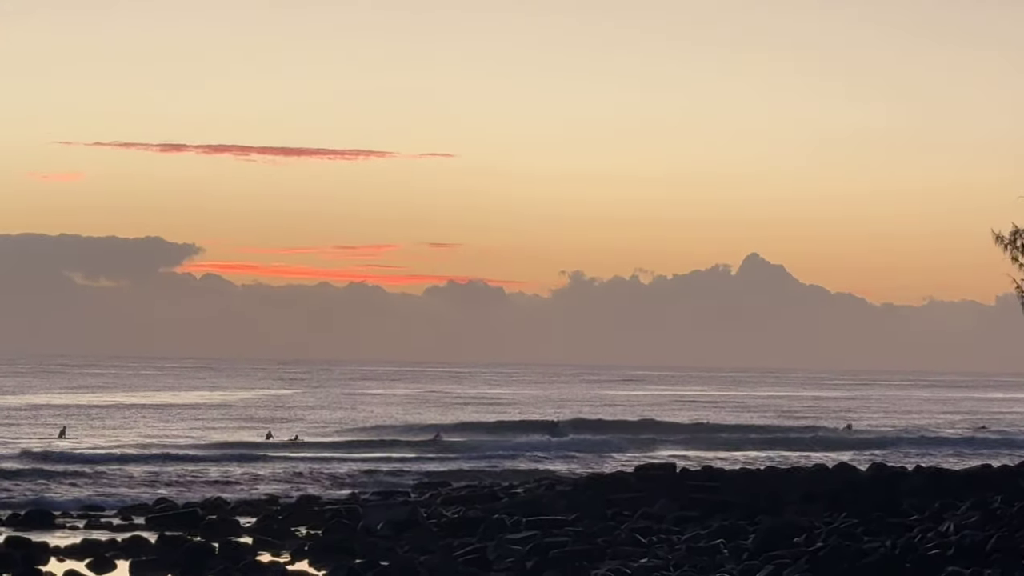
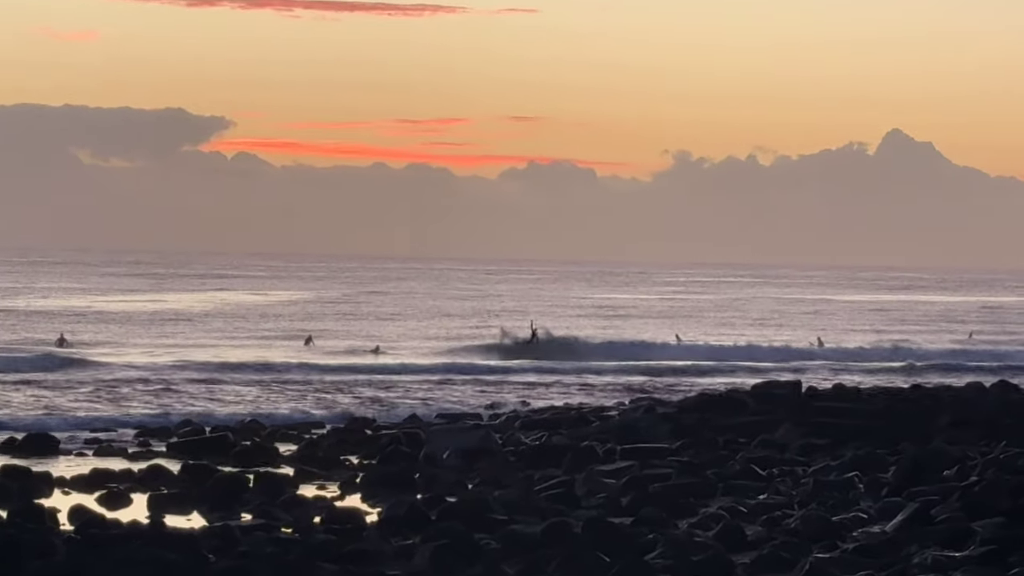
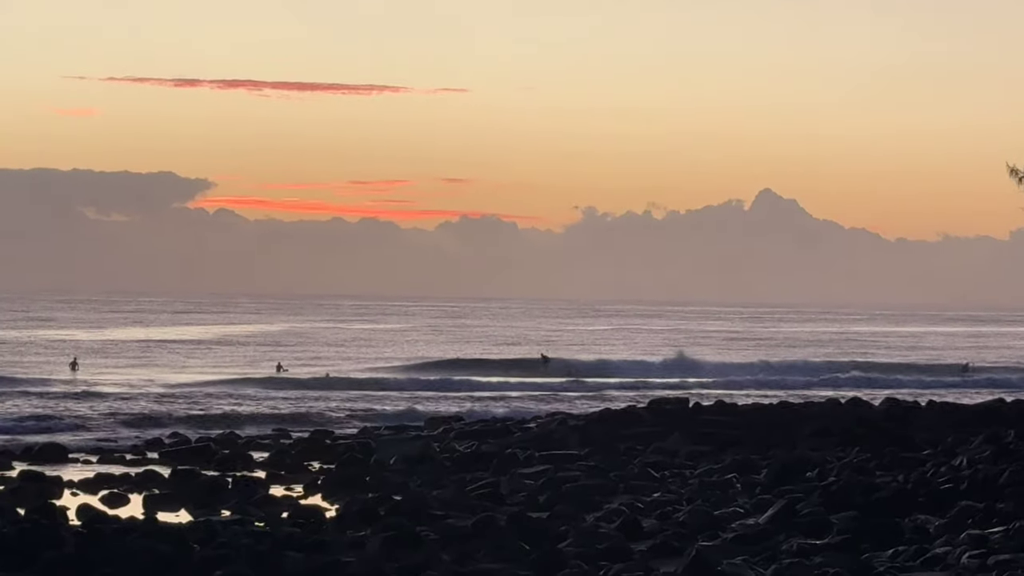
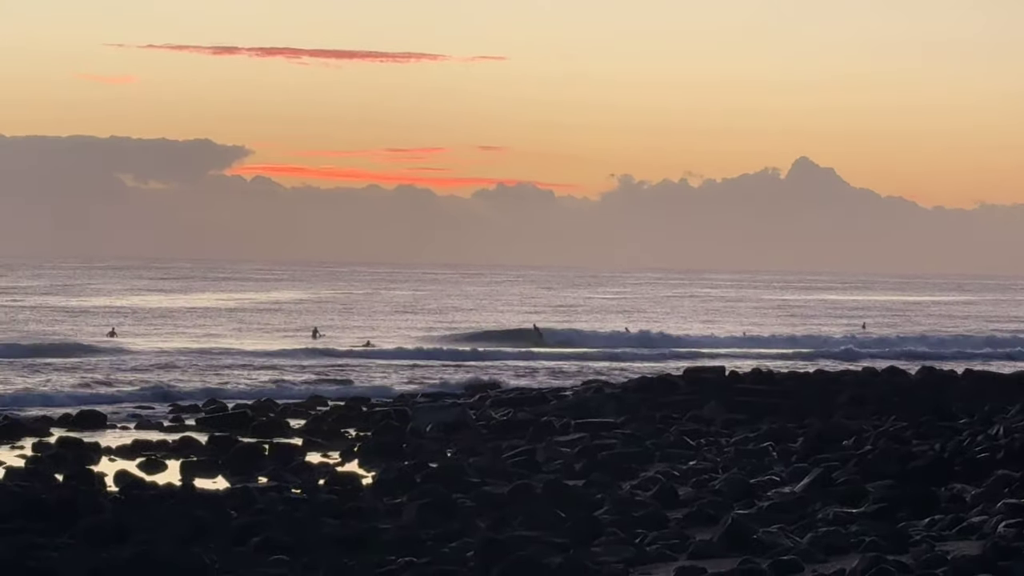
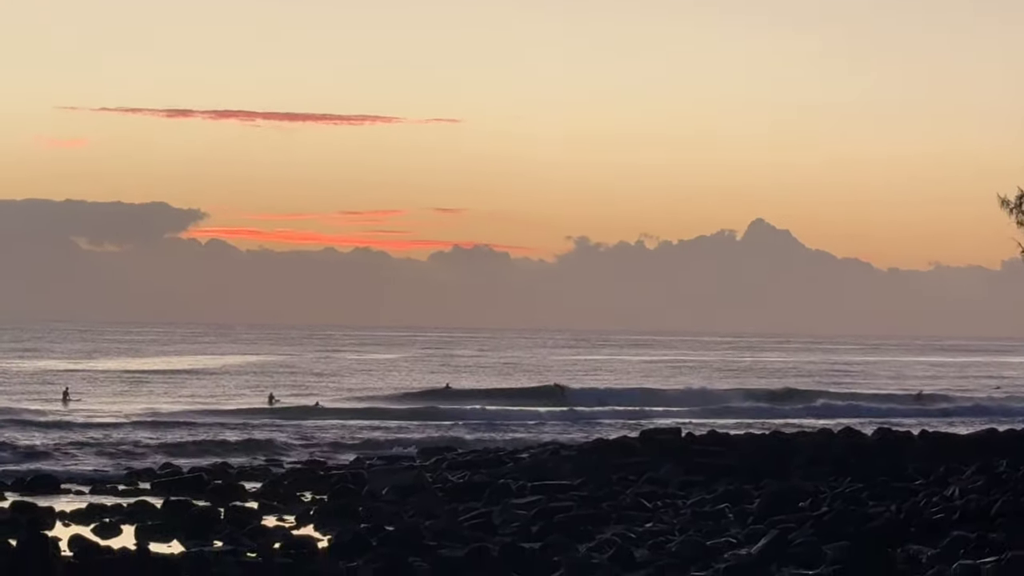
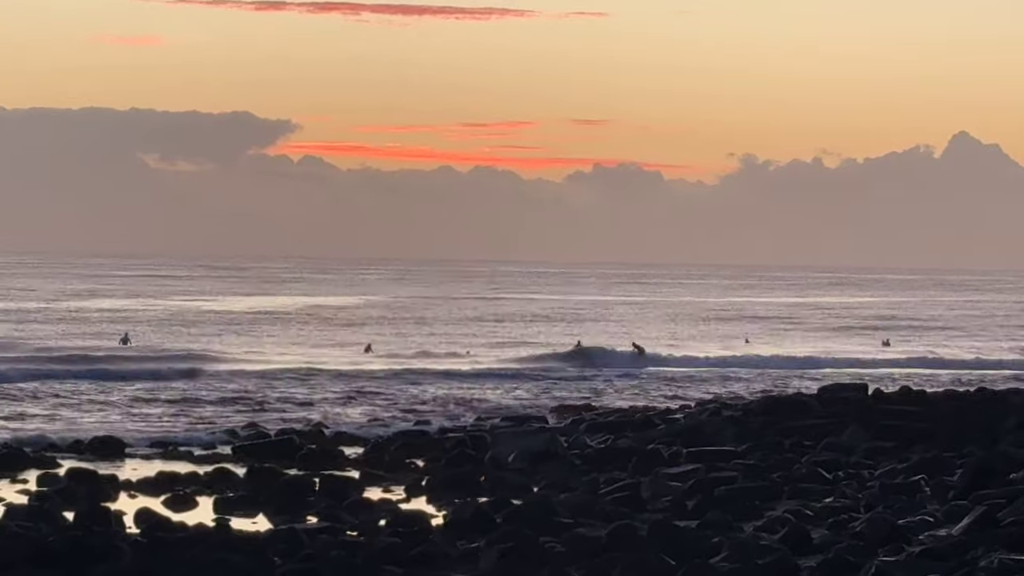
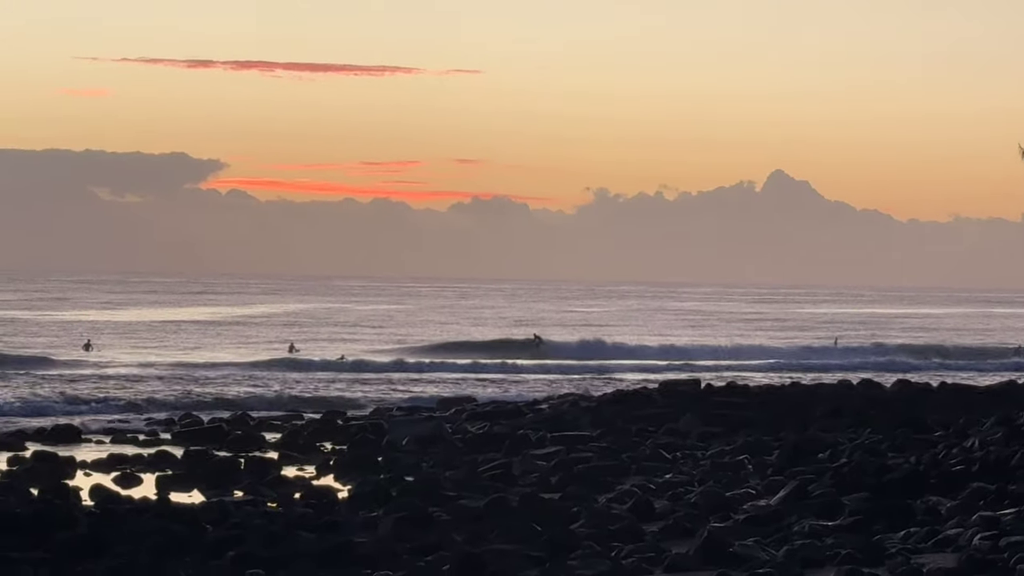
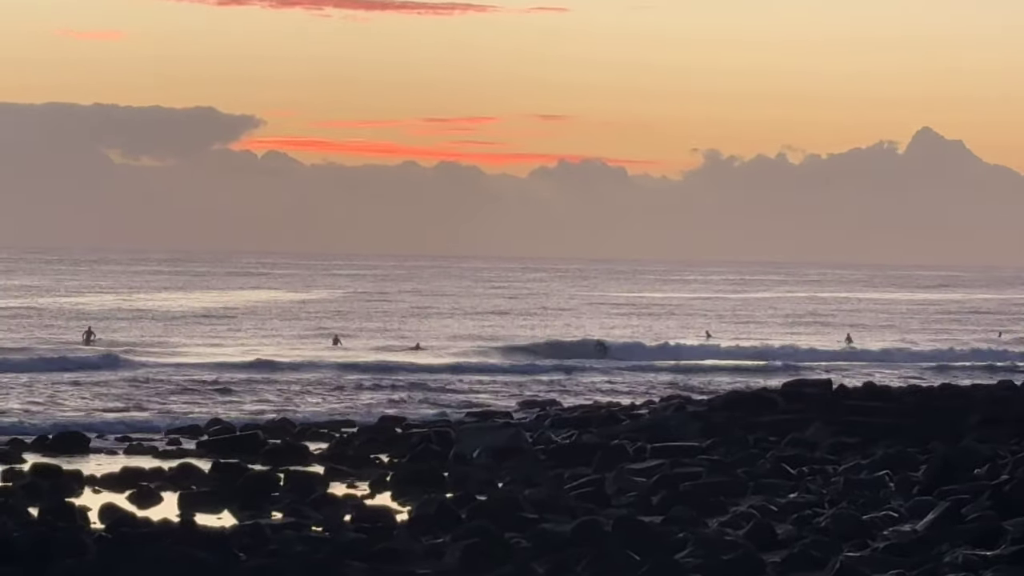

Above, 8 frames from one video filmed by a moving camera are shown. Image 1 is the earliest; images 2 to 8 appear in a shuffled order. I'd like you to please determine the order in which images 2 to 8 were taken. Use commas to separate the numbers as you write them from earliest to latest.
5, 3, 7, 4, 2, 8, 6
